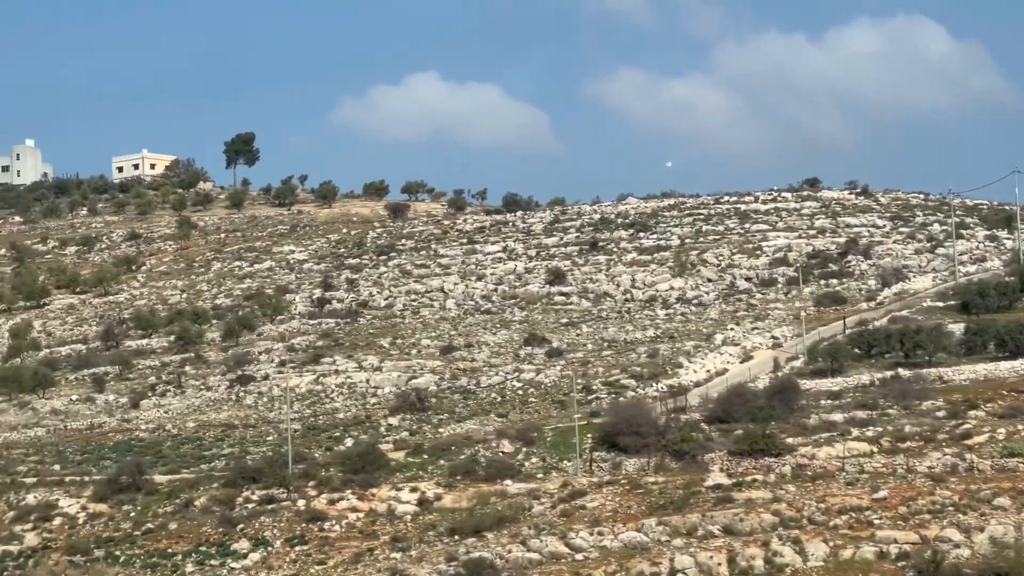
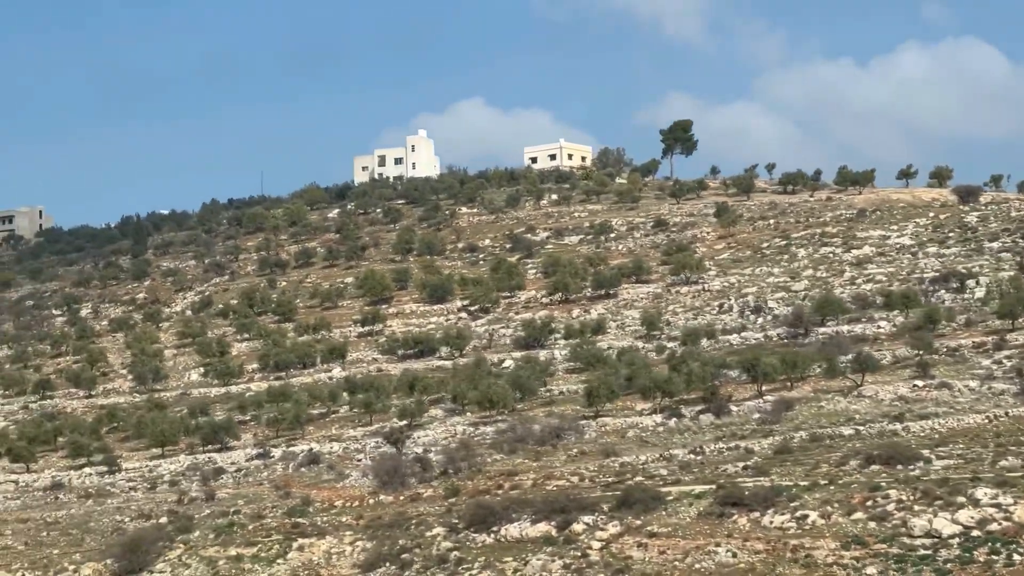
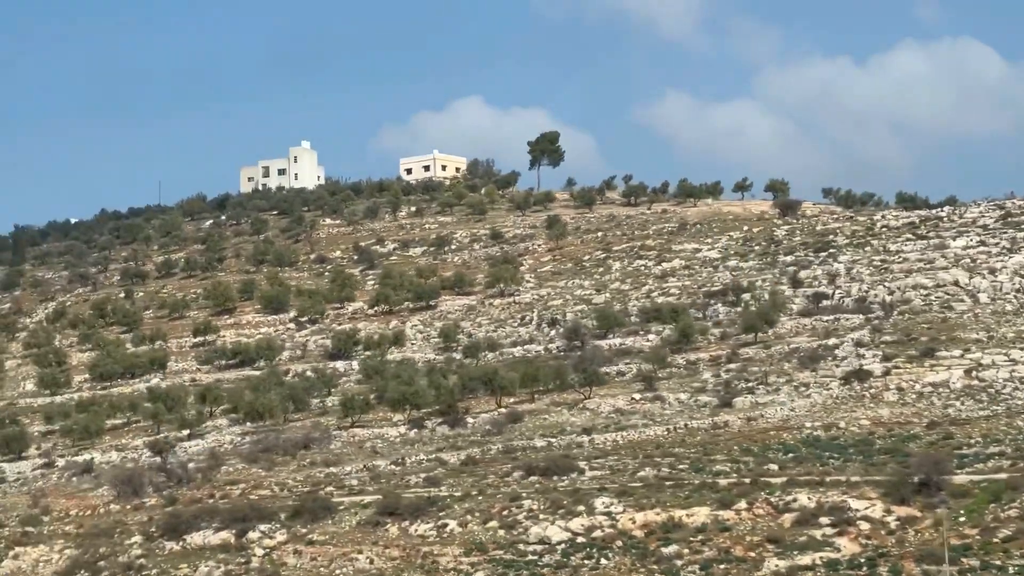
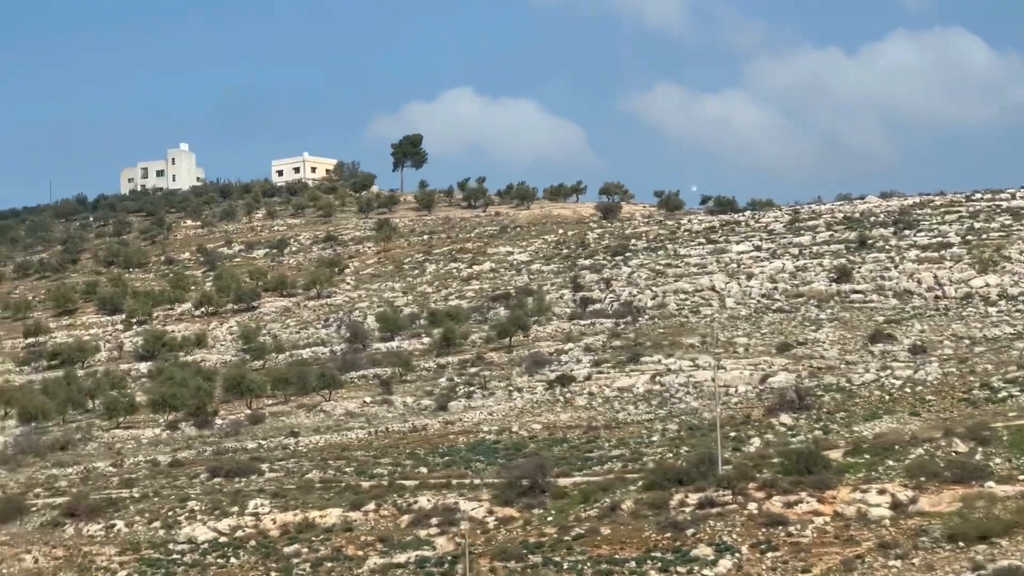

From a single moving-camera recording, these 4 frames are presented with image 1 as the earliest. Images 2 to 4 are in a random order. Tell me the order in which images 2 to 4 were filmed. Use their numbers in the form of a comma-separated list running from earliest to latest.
4, 3, 2
